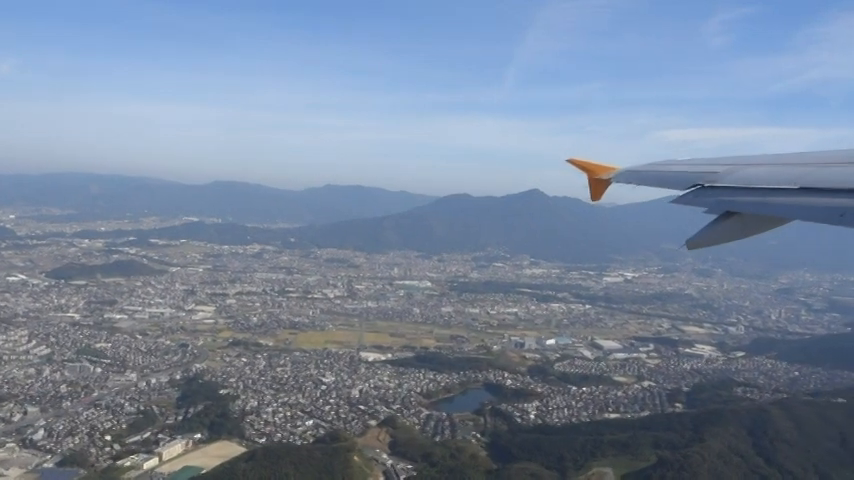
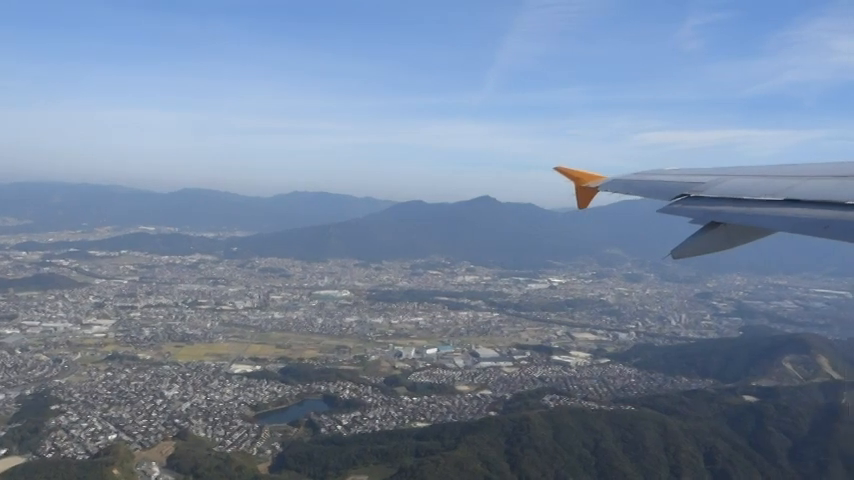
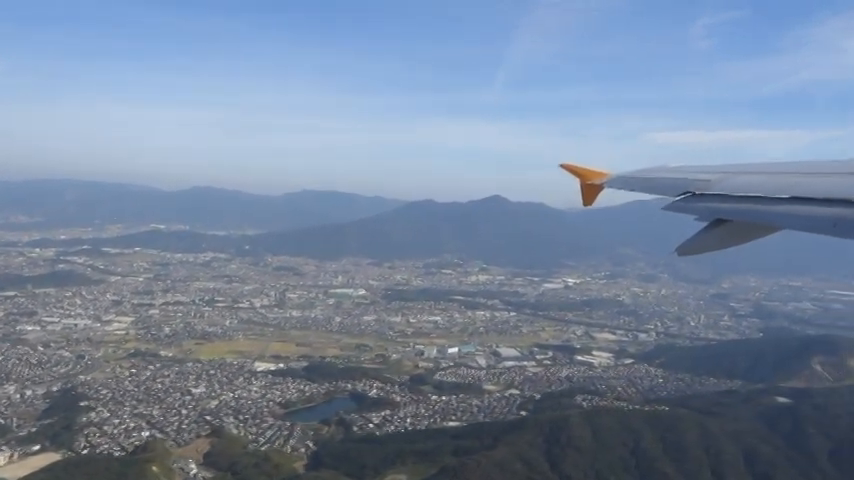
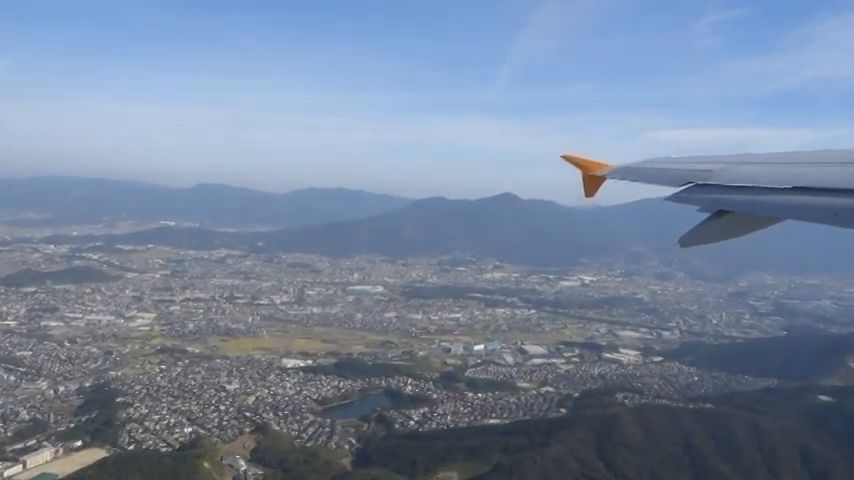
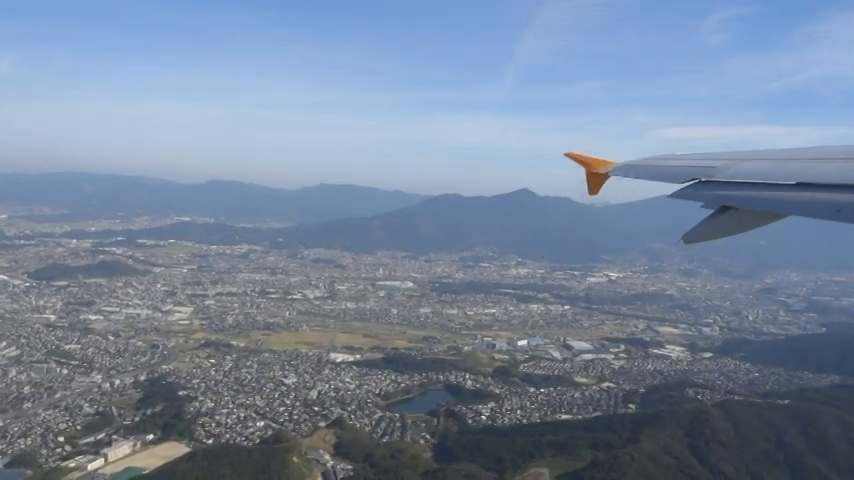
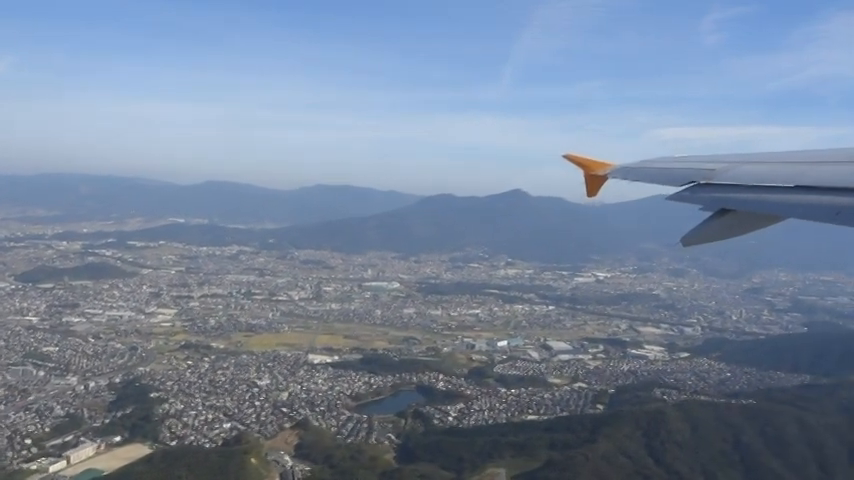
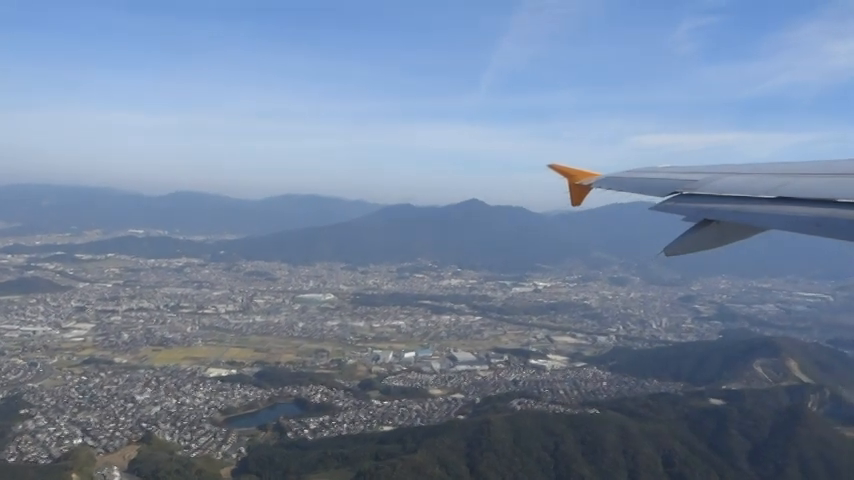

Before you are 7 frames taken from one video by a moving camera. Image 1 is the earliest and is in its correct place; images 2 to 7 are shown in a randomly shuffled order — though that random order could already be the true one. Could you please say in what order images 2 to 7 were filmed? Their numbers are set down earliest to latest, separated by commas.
5, 6, 4, 3, 2, 7
